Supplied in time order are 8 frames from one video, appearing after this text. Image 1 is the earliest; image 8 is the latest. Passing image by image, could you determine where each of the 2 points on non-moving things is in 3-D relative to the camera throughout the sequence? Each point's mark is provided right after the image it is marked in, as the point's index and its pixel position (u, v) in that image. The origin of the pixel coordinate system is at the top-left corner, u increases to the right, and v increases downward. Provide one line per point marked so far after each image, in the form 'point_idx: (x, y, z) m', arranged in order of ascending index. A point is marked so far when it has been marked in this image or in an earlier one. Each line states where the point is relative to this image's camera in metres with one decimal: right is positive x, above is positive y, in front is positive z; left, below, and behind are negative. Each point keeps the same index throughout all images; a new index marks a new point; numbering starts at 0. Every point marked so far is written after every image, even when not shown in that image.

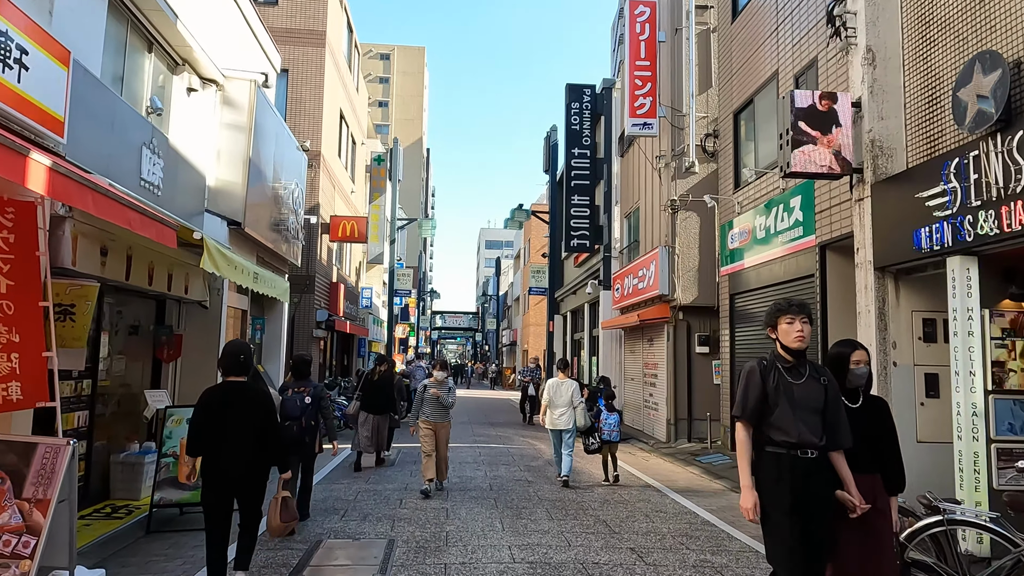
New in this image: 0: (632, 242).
0: (+3.0, +1.1, +17.7) m
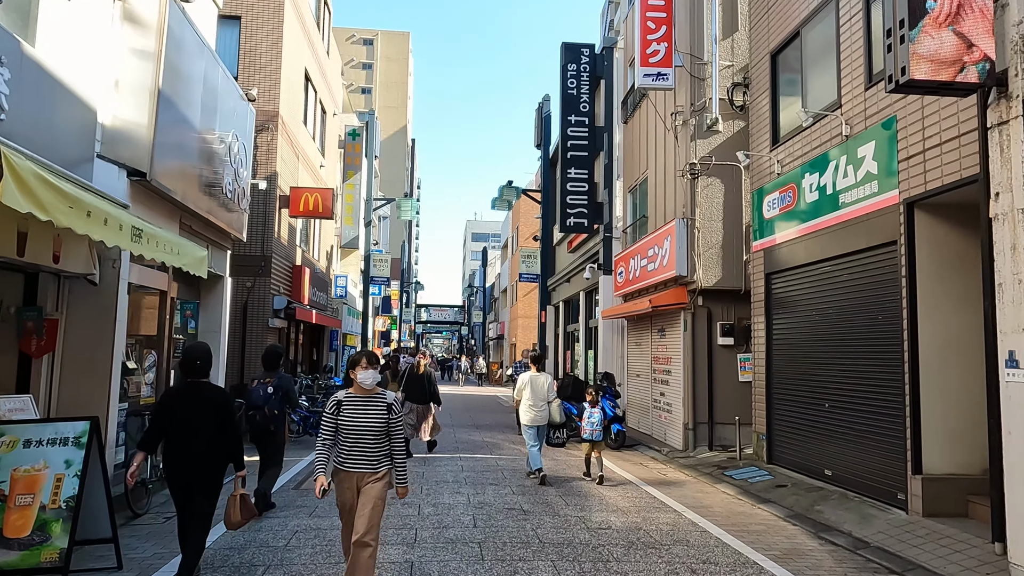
0: (+2.8, +1.5, +15.5) m
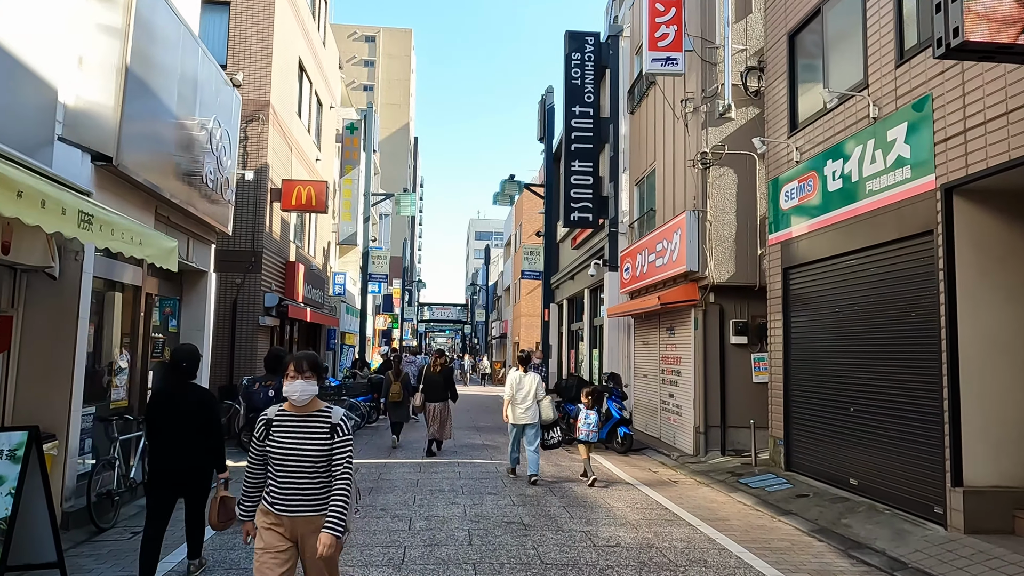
0: (+2.8, +1.6, +14.9) m
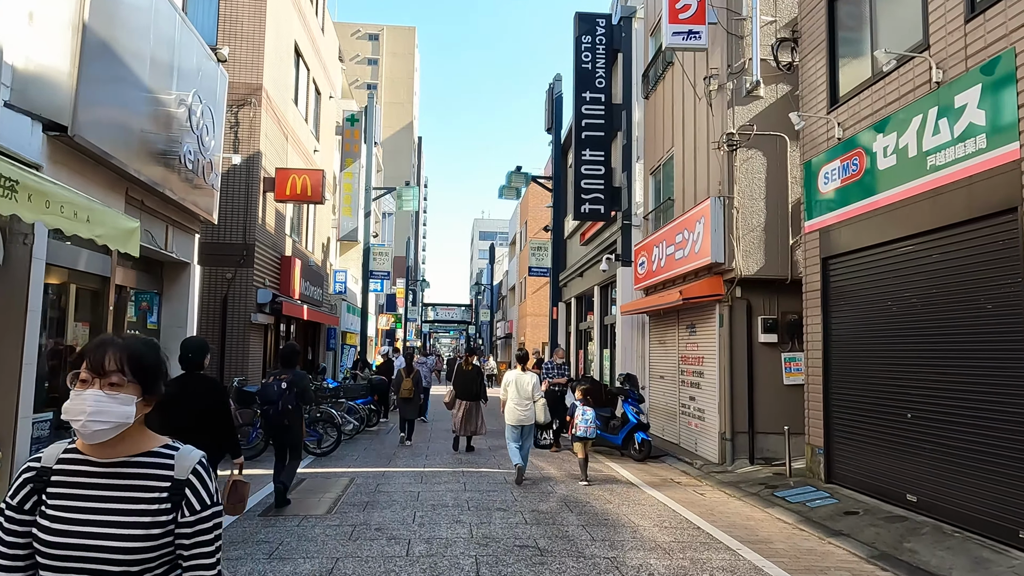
0: (+3.0, +1.7, +13.9) m
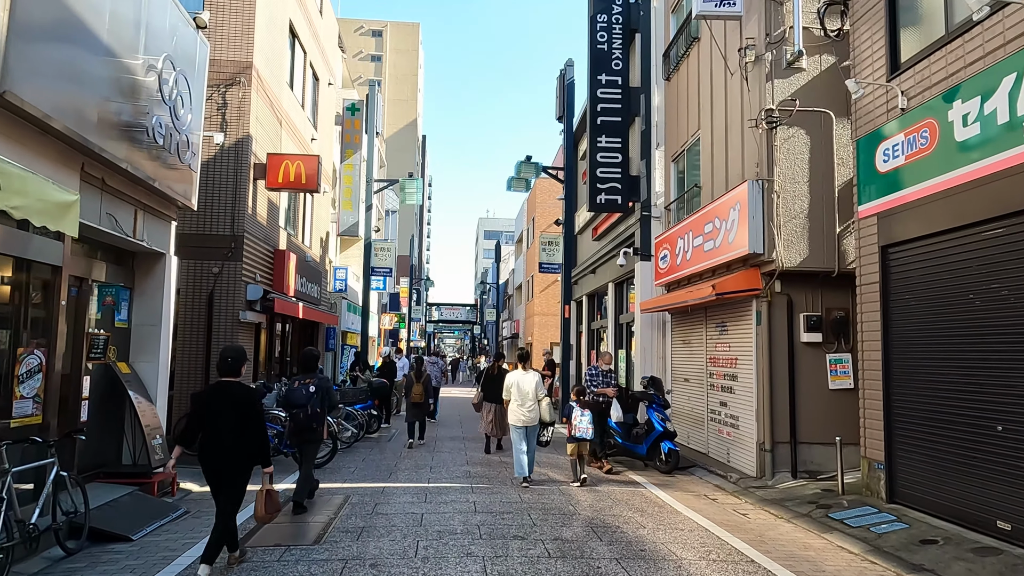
0: (+3.2, +1.7, +12.9) m
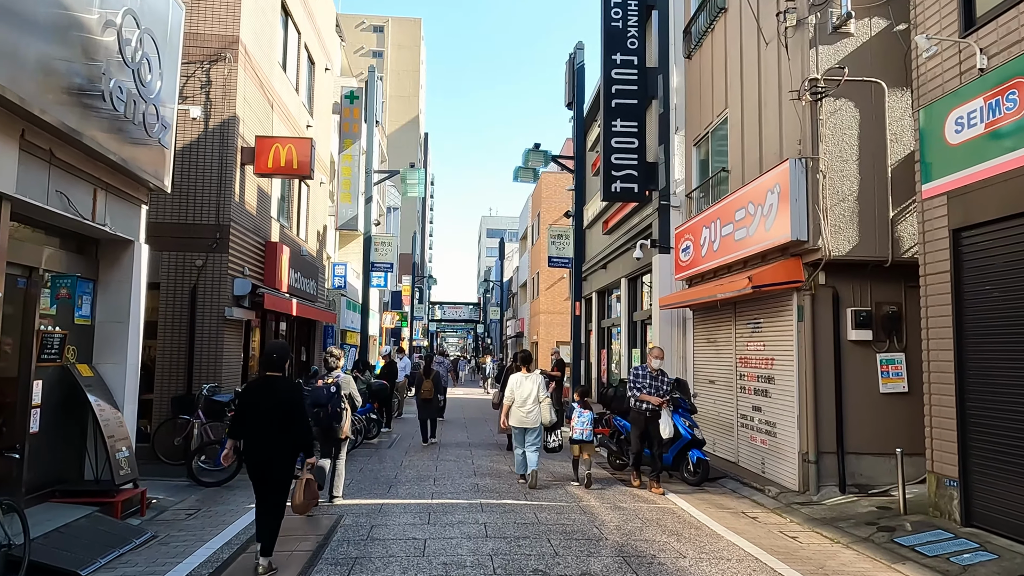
0: (+3.3, +1.8, +11.9) m
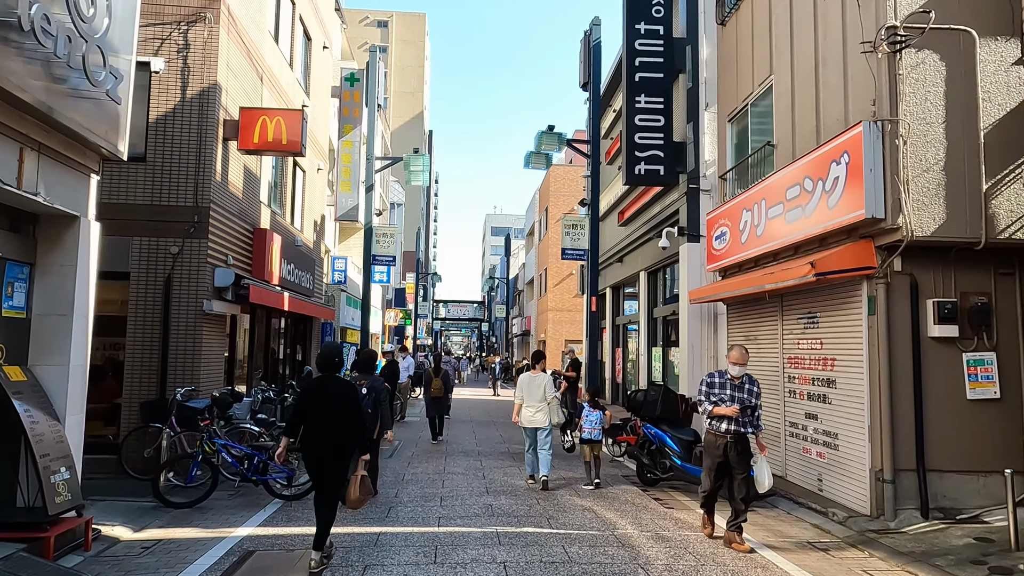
0: (+3.5, +2.0, +10.6) m
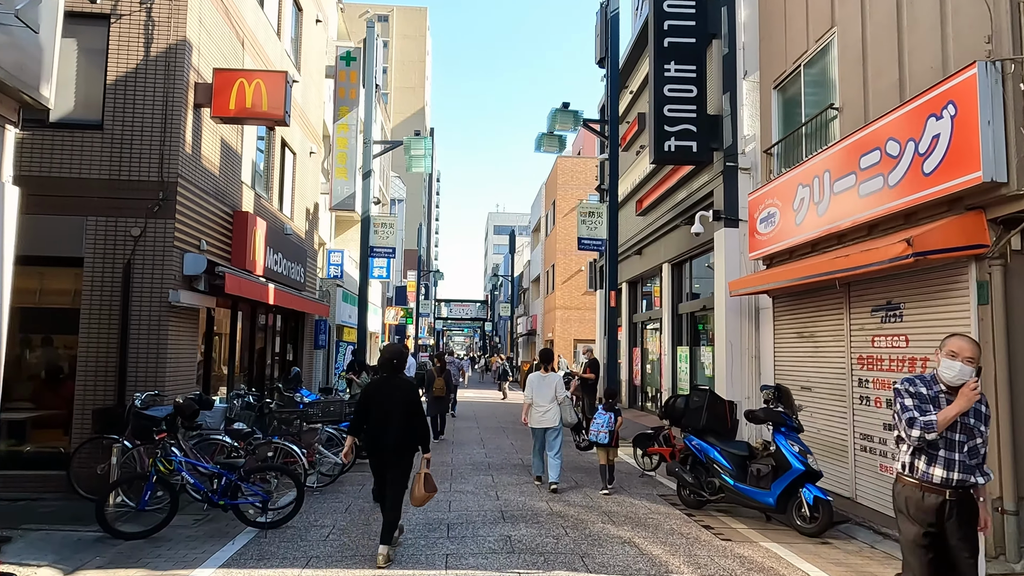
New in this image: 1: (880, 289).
0: (+3.8, +2.1, +9.2) m
1: (+3.8, 0.0, +7.2) m
